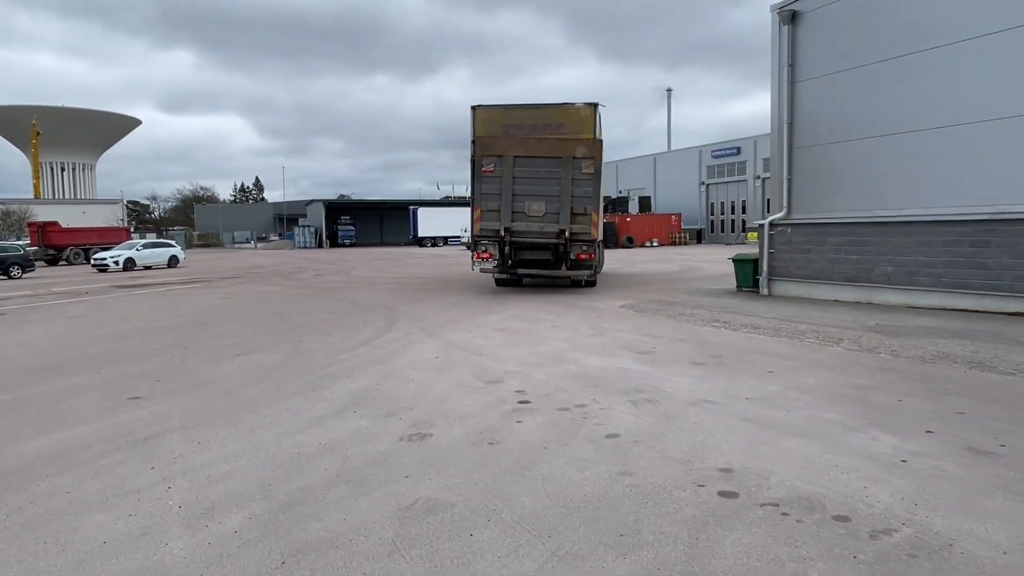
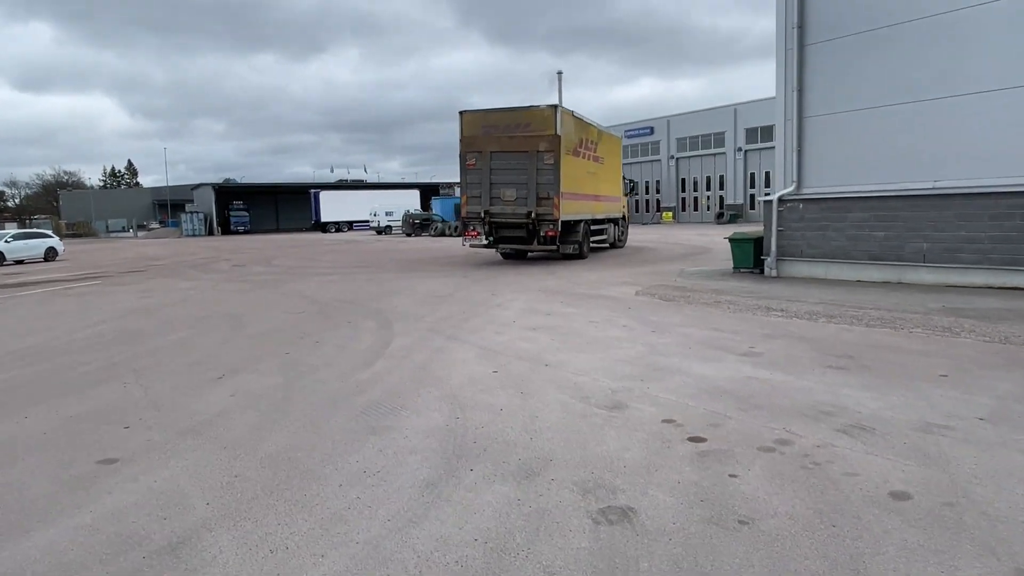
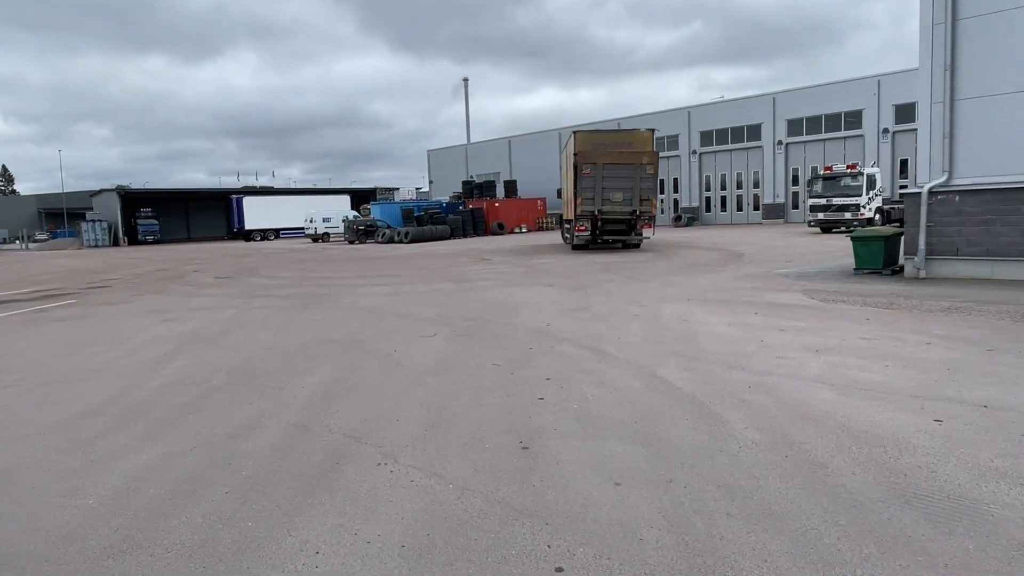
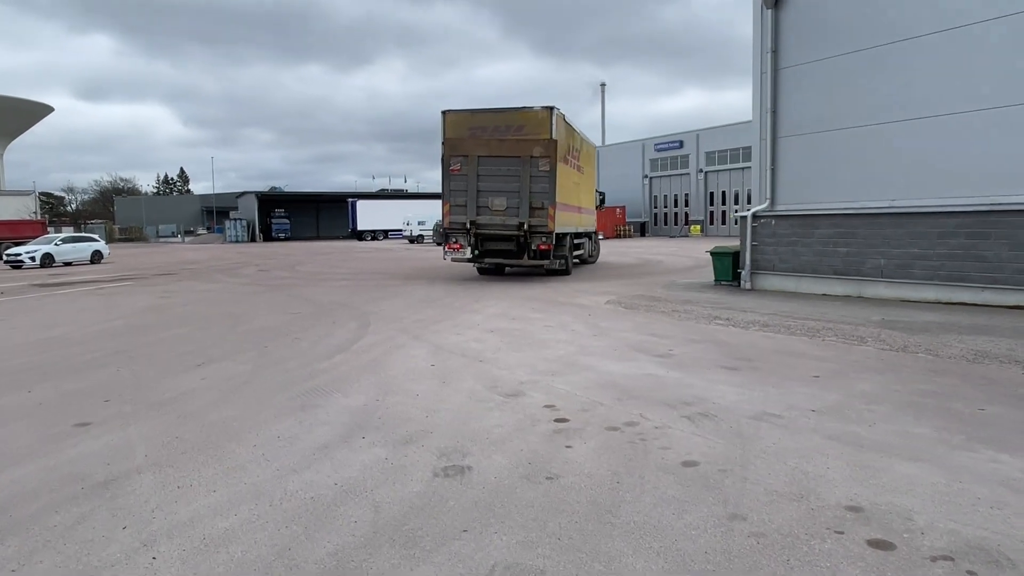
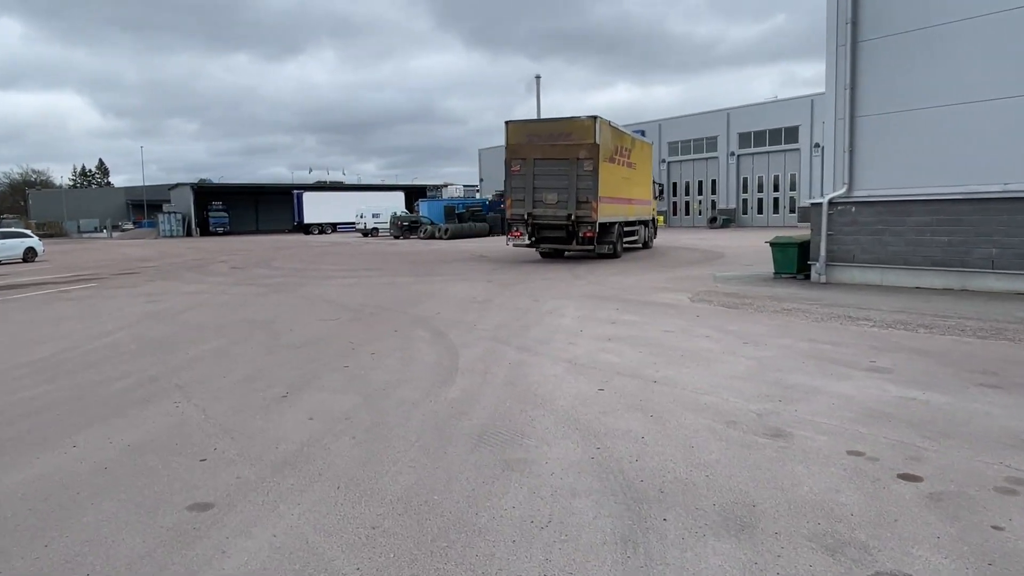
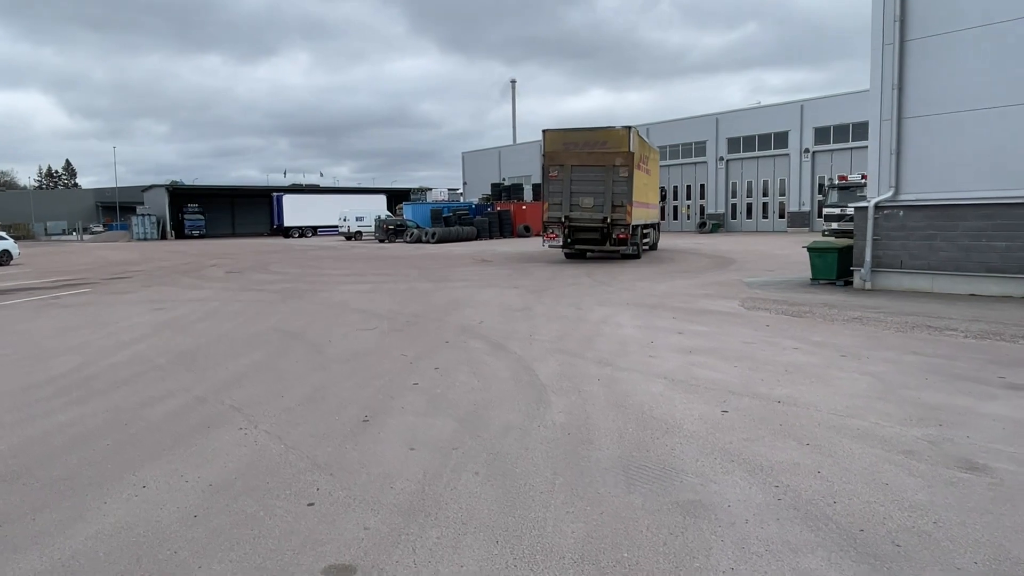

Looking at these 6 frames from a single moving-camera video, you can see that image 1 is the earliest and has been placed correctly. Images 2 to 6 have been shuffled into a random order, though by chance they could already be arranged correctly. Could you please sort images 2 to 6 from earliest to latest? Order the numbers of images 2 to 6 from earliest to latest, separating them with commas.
4, 2, 5, 6, 3
